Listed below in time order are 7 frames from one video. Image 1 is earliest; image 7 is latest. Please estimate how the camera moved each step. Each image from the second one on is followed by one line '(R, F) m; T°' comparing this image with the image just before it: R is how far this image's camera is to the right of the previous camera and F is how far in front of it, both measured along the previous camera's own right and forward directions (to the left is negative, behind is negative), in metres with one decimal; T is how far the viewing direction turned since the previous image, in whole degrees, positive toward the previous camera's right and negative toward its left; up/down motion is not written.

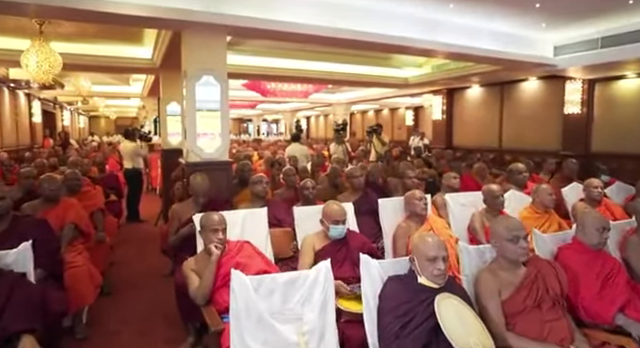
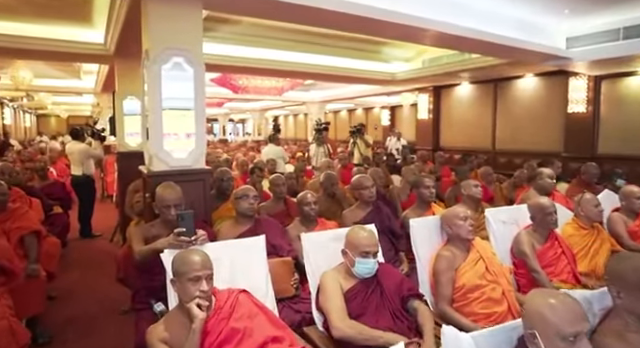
(-0.3, +0.8) m; +5°
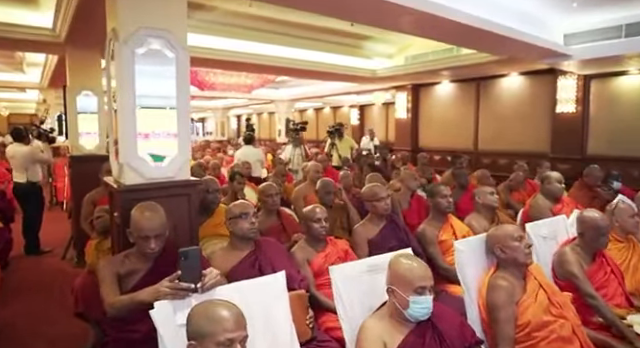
(-0.3, +0.5) m; +6°
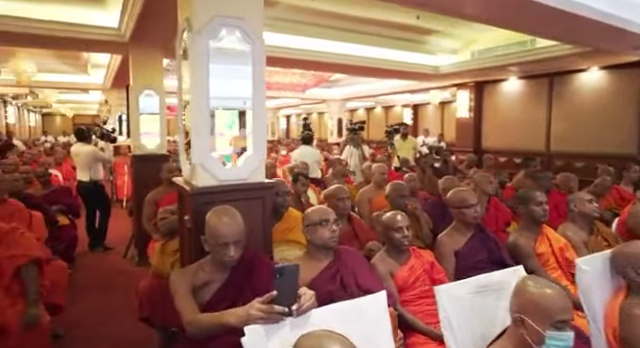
(-0.2, +0.2) m; -6°
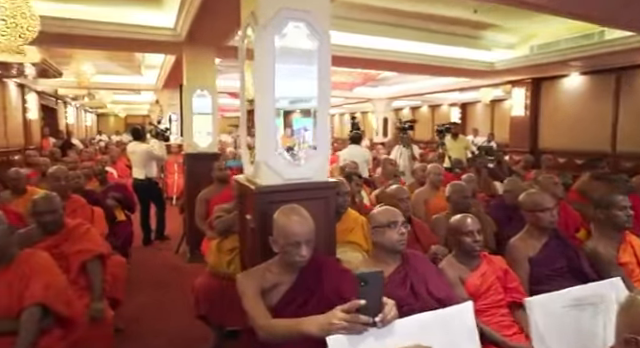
(-0.2, +0.1) m; -5°
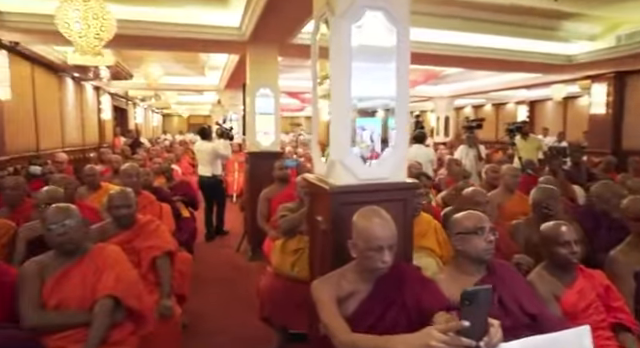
(-0.1, +0.1) m; -7°
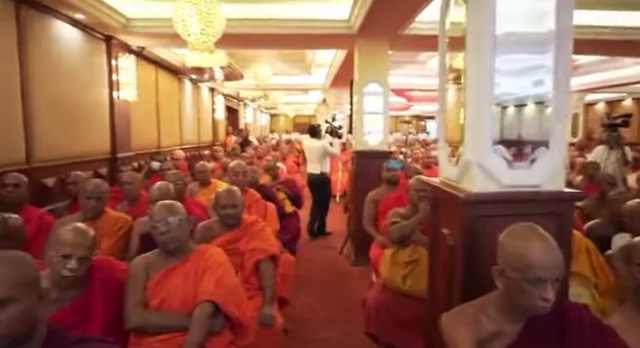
(-0.1, +0.3) m; -14°
